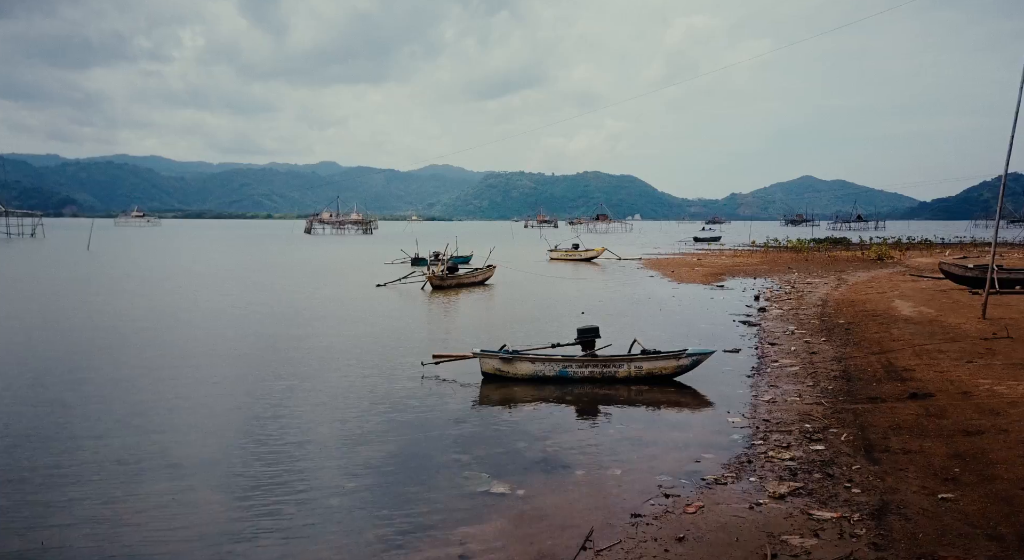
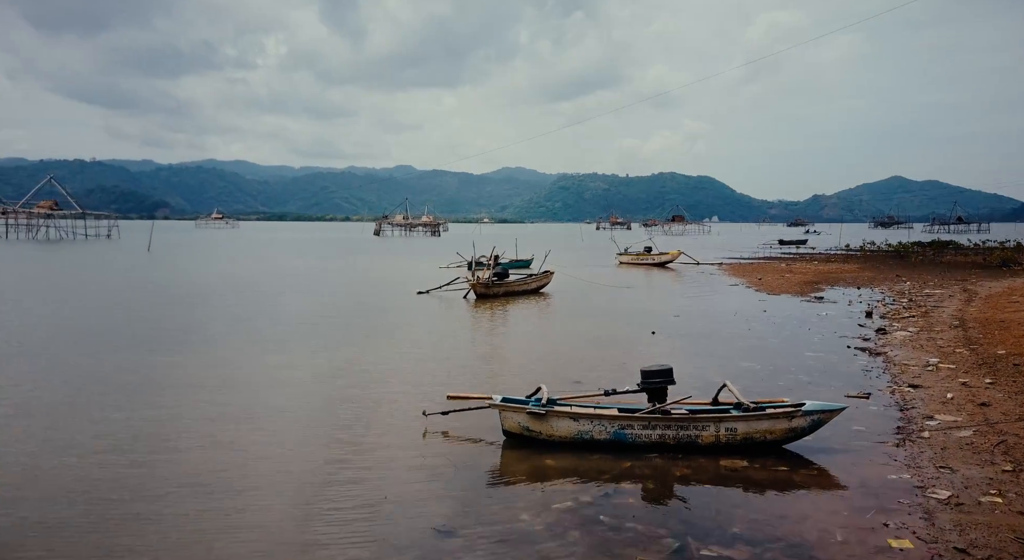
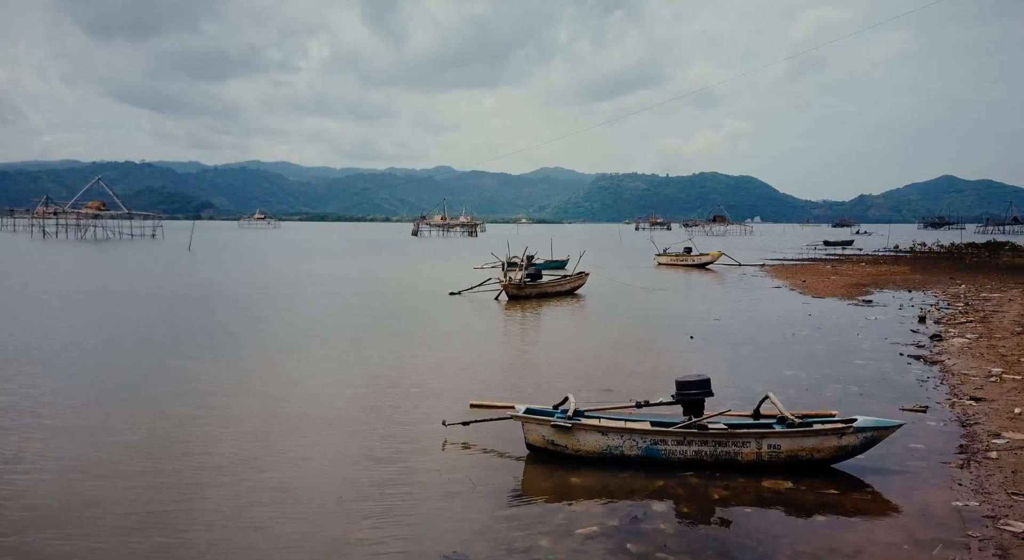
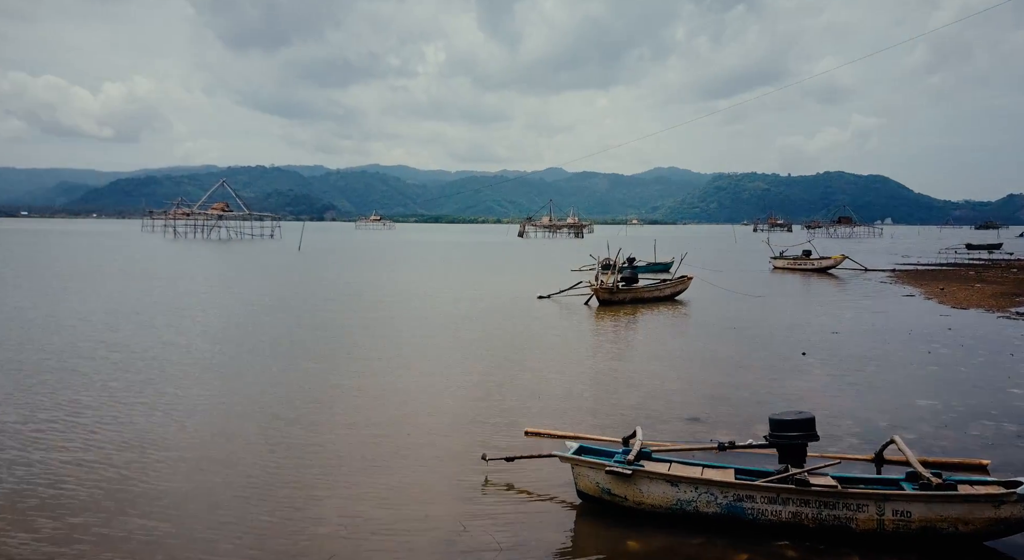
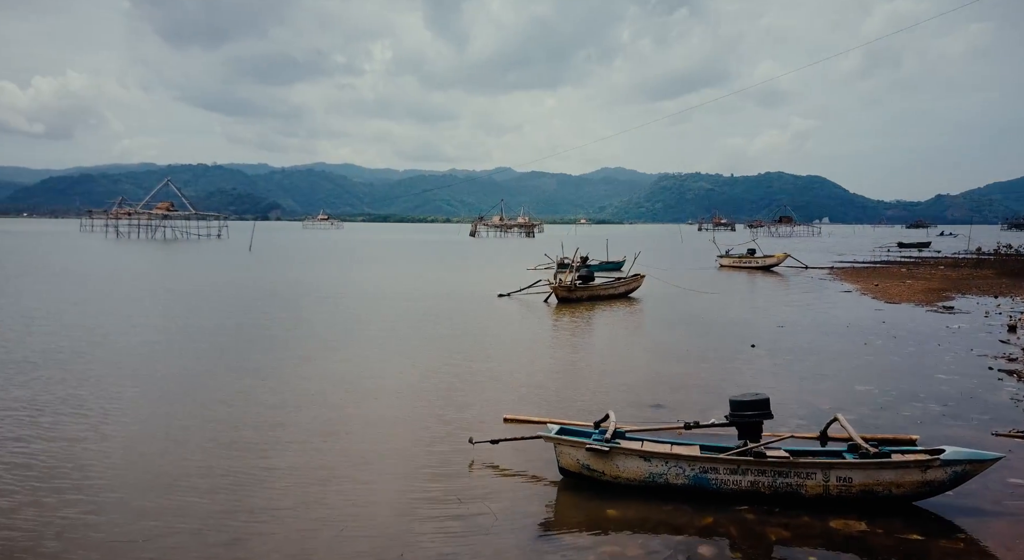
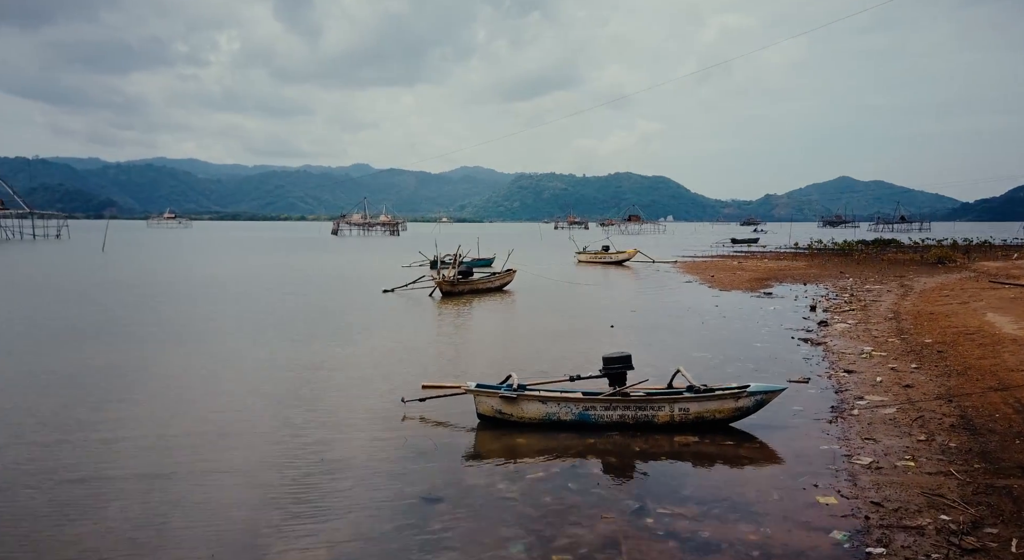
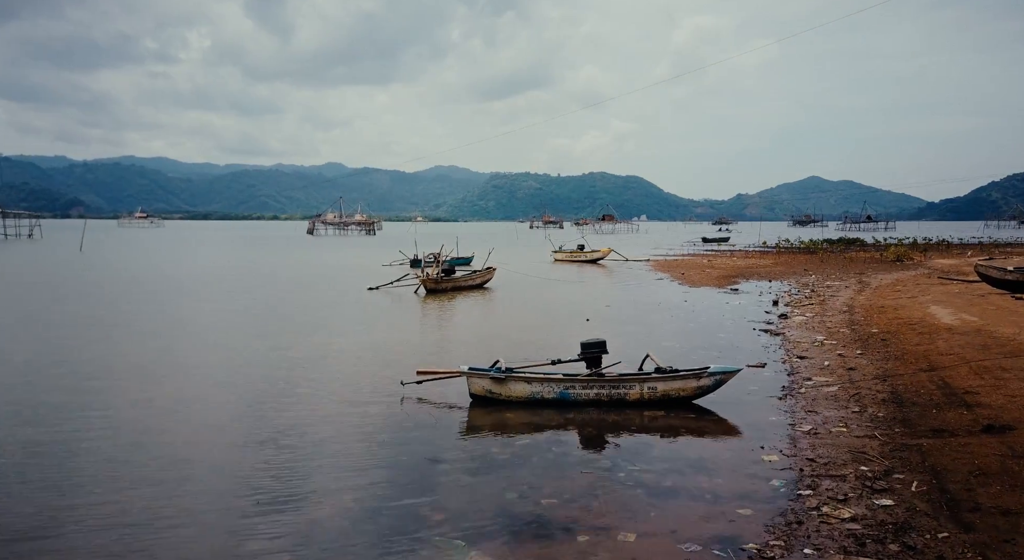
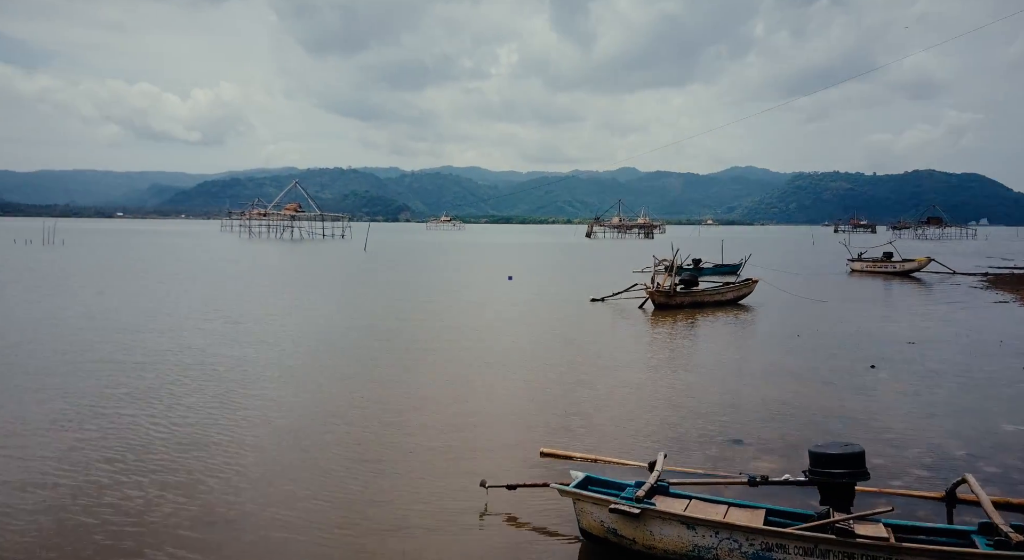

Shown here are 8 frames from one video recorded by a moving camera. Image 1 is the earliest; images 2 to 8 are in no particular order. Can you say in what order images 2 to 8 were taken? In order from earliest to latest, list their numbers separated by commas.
7, 6, 2, 3, 5, 4, 8
